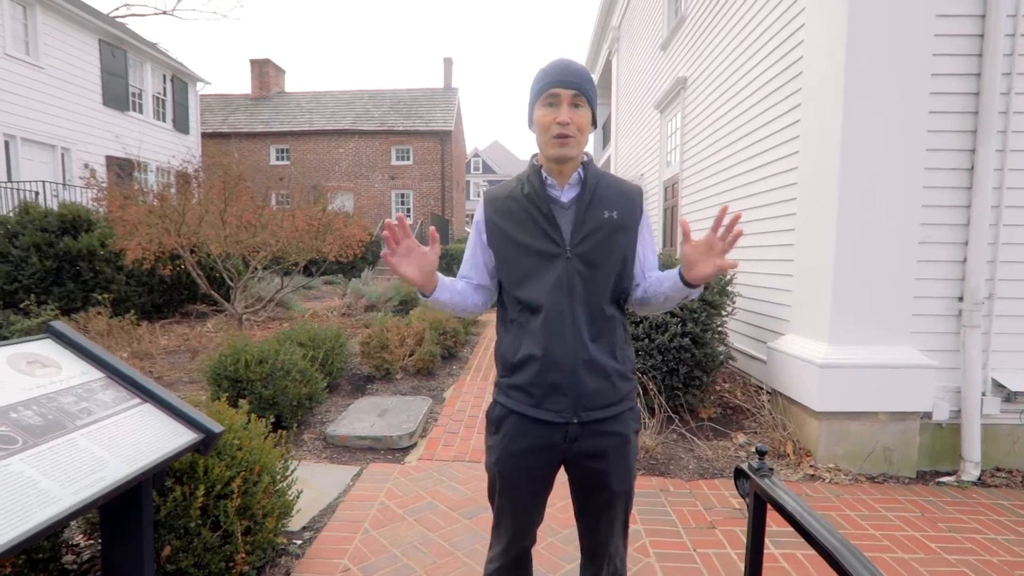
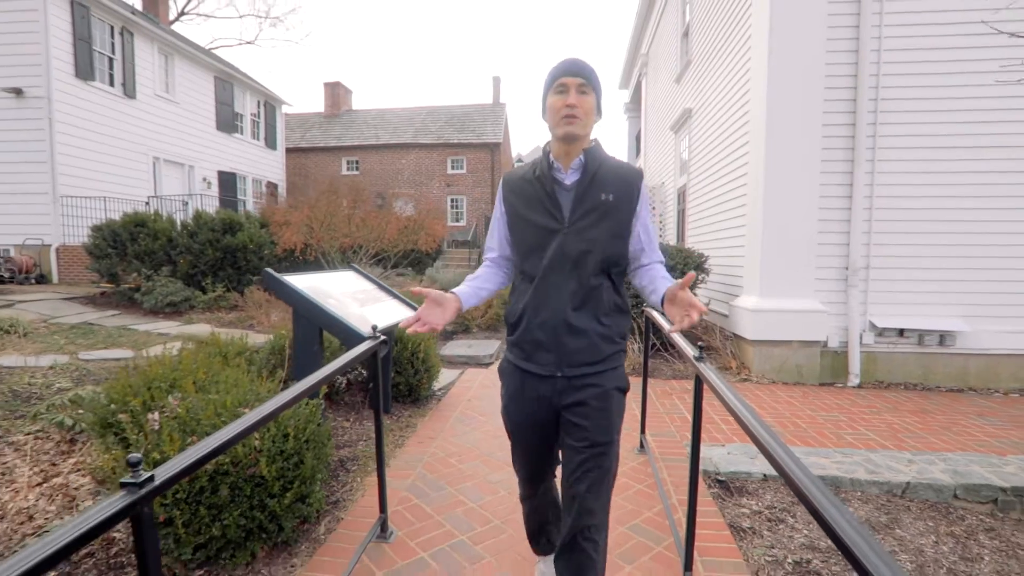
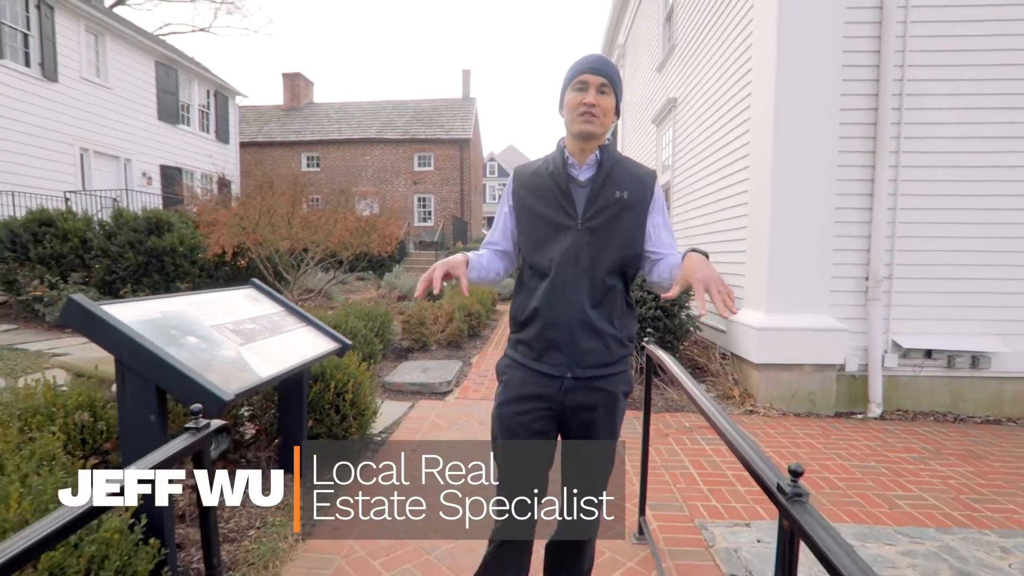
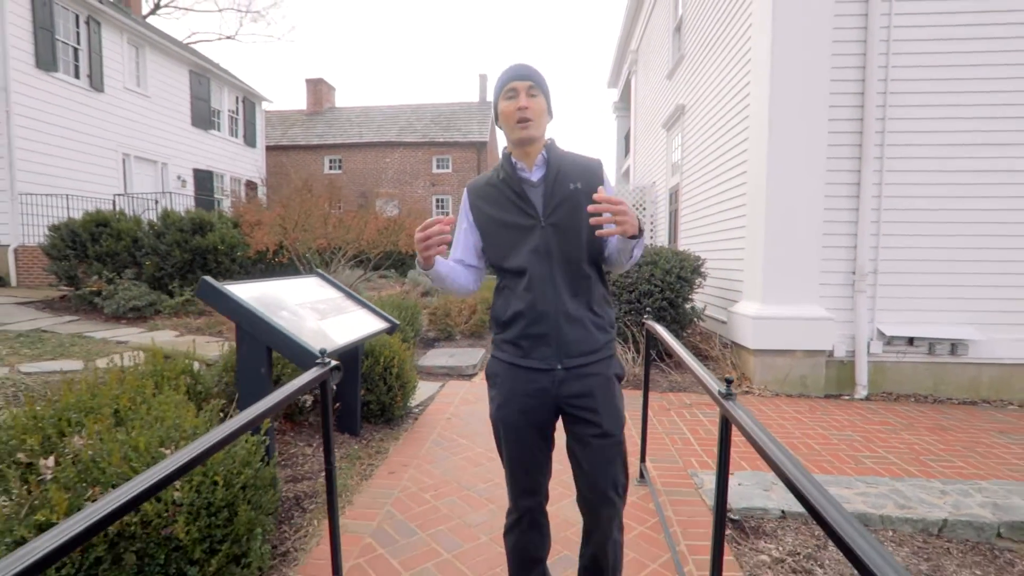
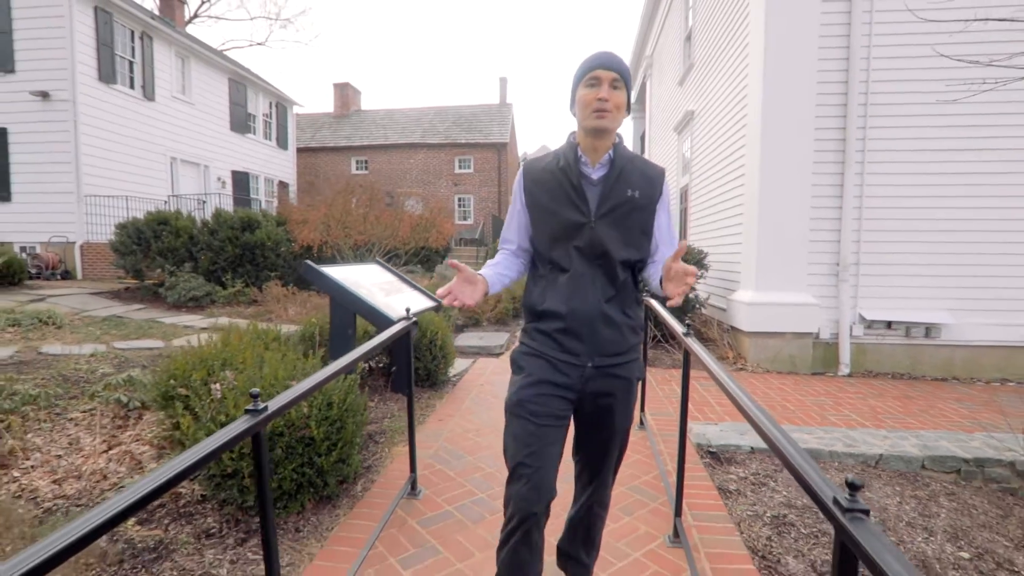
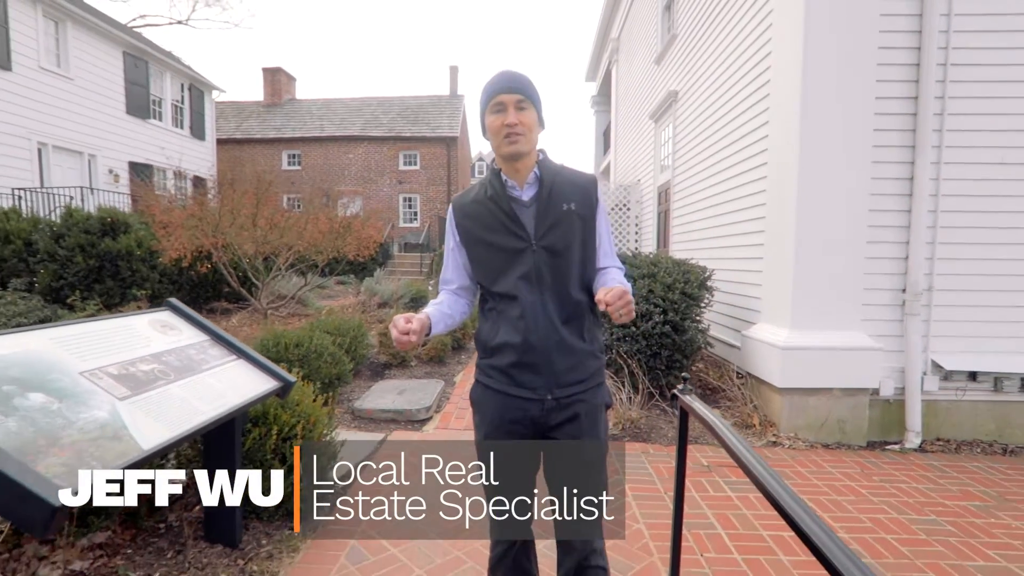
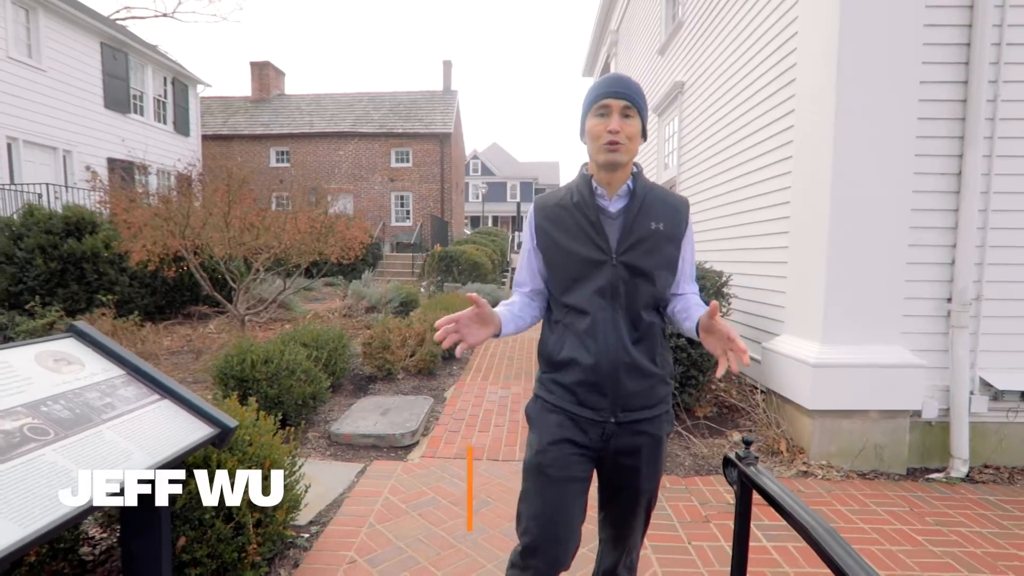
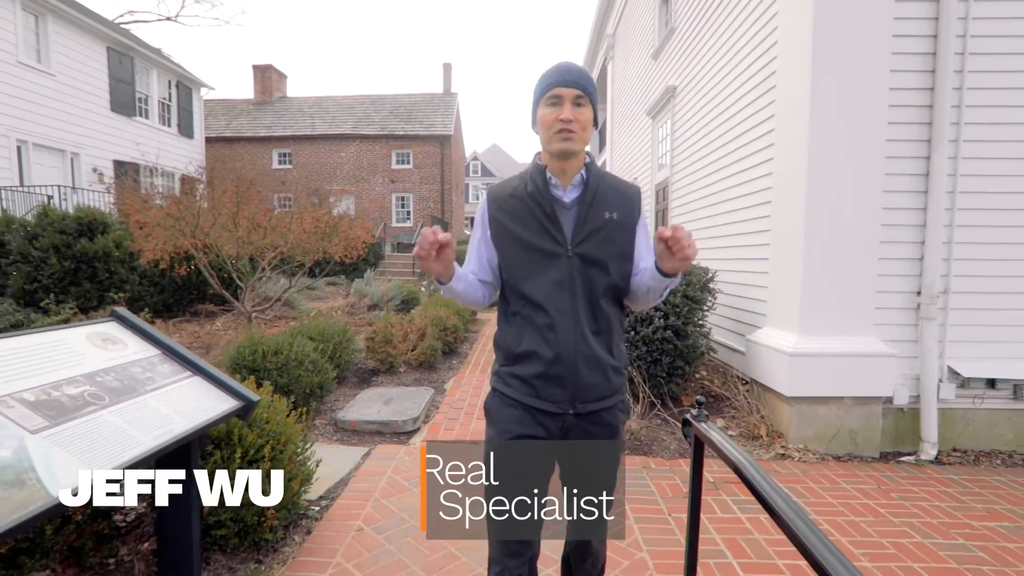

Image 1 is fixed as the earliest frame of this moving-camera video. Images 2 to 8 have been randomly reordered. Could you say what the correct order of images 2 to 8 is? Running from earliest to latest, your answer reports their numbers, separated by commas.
7, 8, 6, 3, 4, 2, 5
